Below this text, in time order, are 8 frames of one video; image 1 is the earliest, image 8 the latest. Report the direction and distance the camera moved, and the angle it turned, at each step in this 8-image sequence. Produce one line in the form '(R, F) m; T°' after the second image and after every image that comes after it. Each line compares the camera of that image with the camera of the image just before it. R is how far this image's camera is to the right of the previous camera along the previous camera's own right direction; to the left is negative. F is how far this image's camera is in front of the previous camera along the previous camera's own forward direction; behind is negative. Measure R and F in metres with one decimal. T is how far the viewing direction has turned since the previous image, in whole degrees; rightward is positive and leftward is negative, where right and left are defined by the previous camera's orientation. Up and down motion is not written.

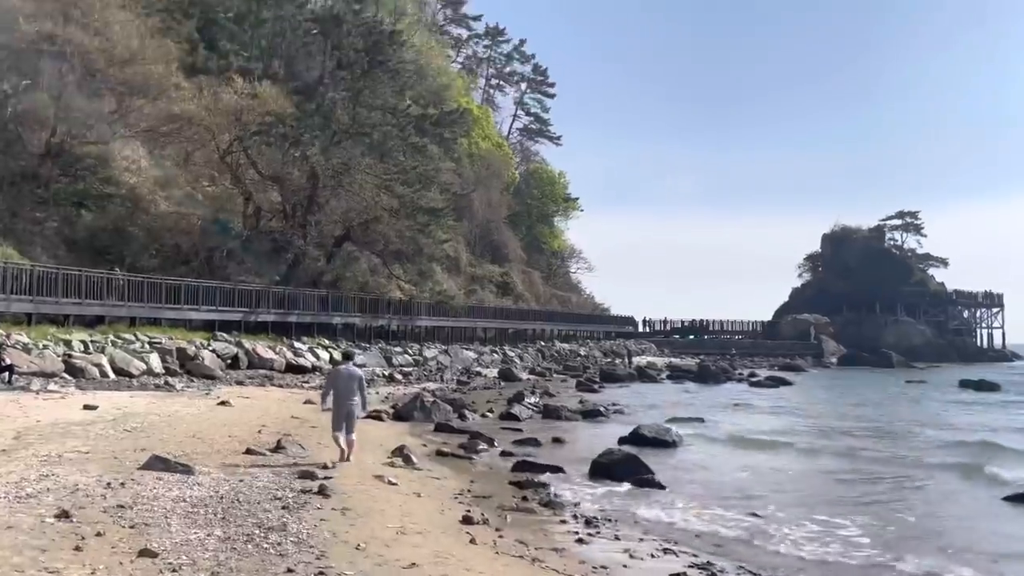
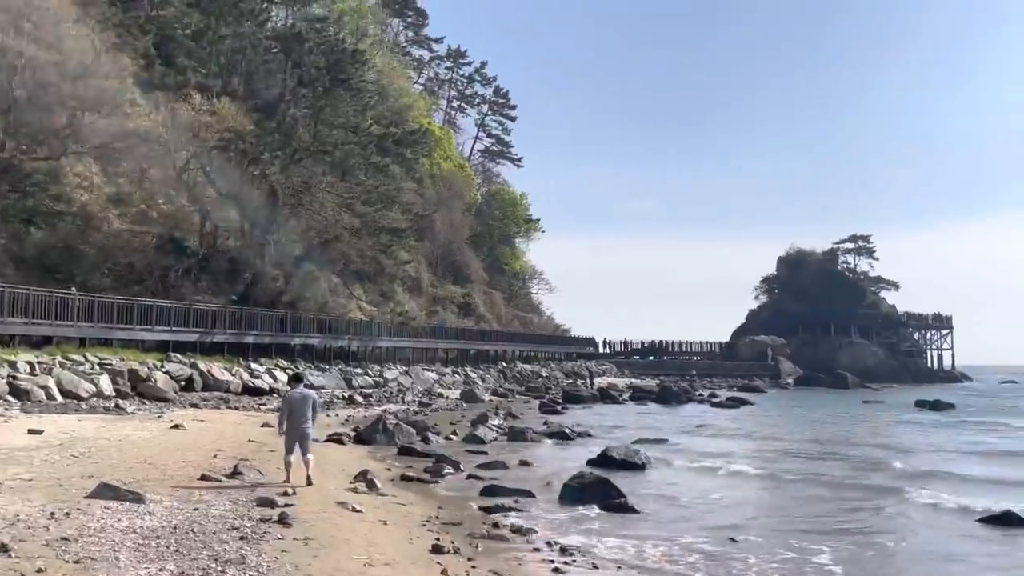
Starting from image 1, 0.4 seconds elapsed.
(-0.1, +0.3) m; +3°
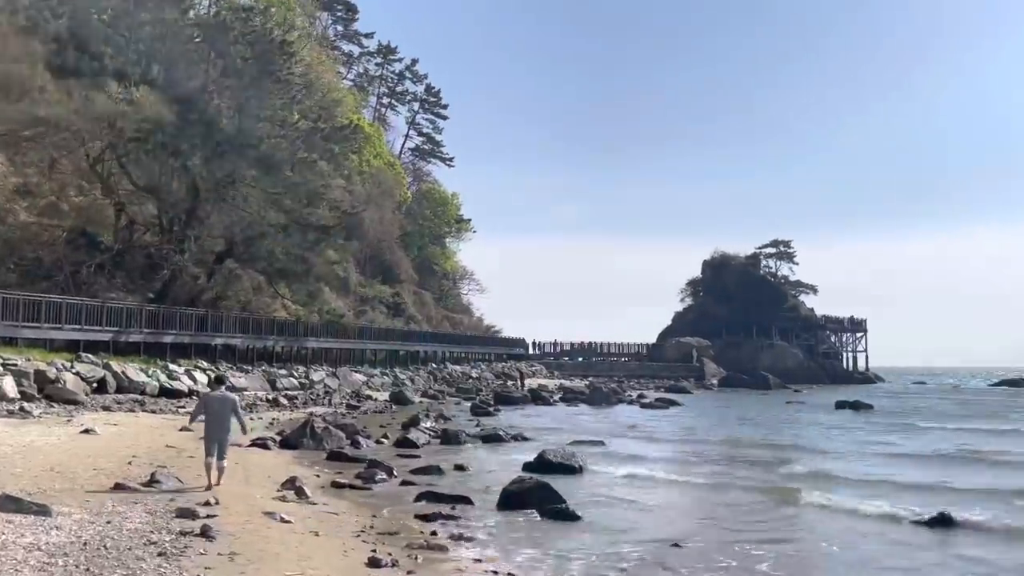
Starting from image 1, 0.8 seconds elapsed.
(-0.1, +0.4) m; +5°
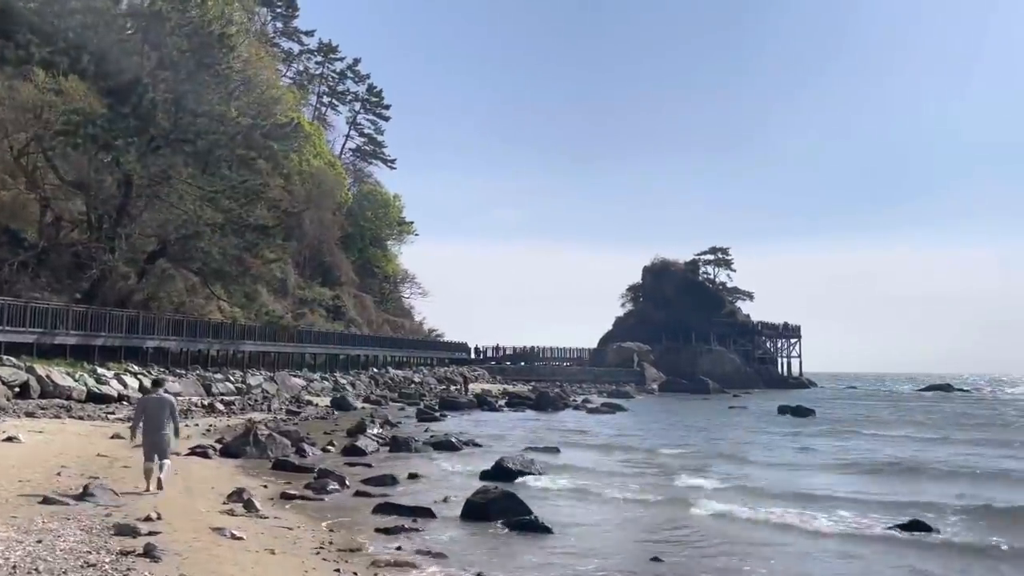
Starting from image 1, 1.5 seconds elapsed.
(-0.3, +0.5) m; +4°
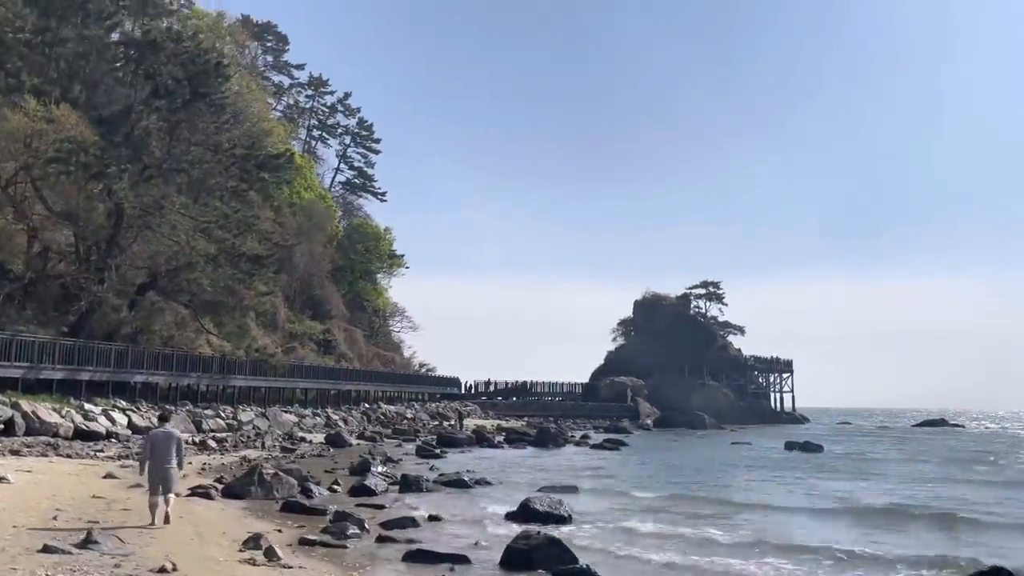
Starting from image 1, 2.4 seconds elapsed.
(-0.6, +0.7) m; +1°
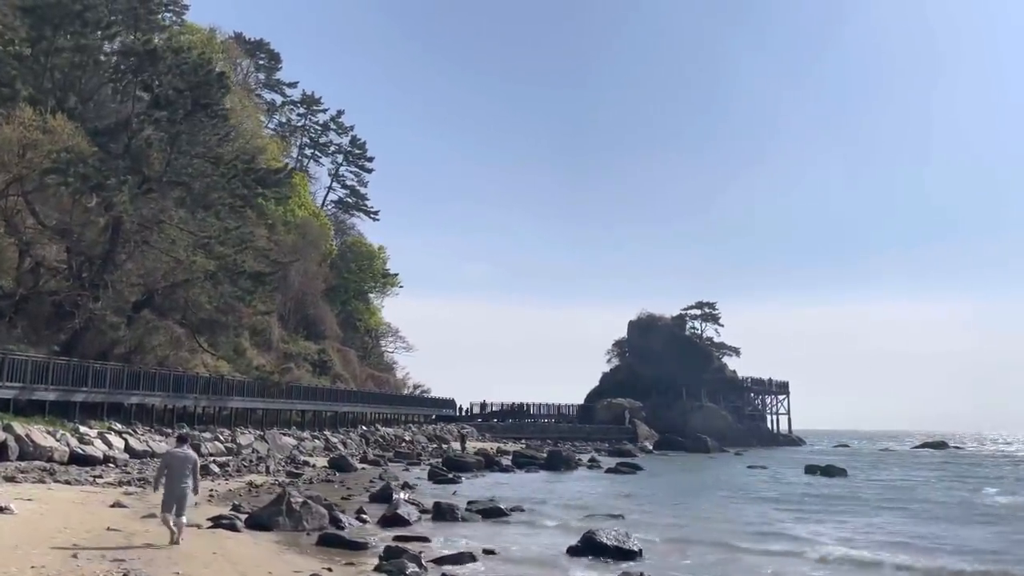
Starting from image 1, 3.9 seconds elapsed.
(-1.0, +1.0) m; +1°
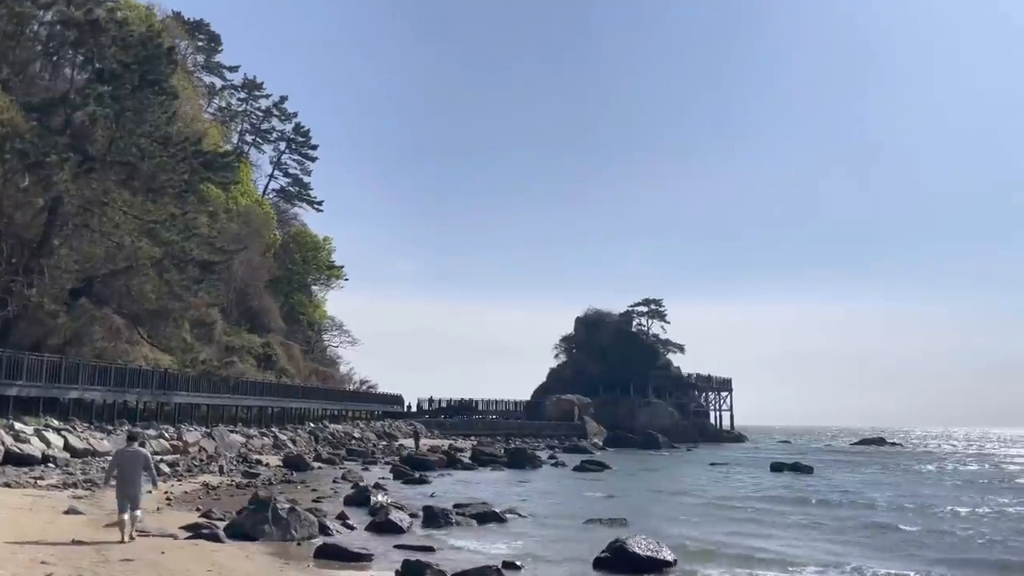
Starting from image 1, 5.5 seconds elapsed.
(-1.1, +1.1) m; +4°
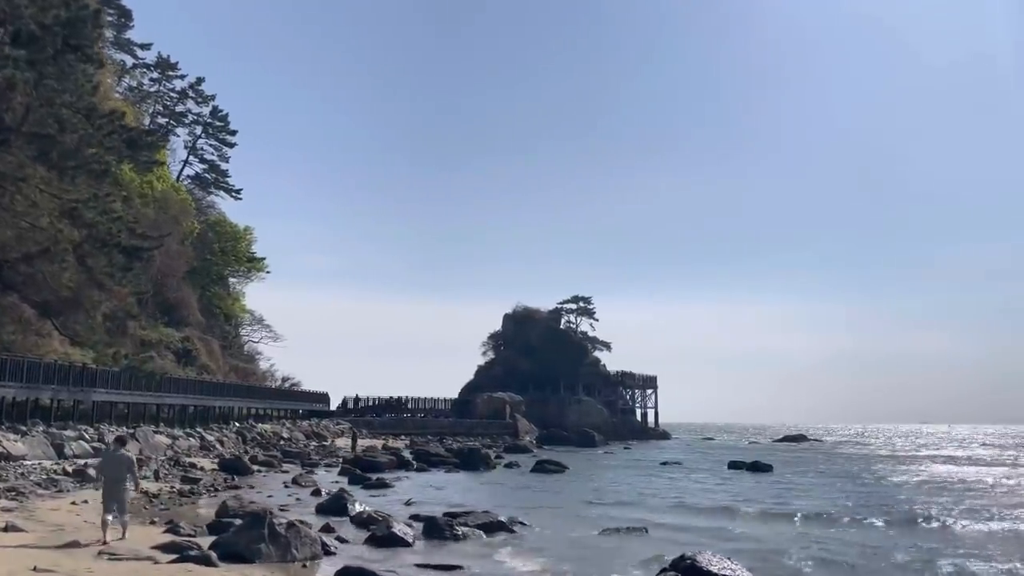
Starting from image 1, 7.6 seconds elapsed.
(-1.6, +1.5) m; +6°
